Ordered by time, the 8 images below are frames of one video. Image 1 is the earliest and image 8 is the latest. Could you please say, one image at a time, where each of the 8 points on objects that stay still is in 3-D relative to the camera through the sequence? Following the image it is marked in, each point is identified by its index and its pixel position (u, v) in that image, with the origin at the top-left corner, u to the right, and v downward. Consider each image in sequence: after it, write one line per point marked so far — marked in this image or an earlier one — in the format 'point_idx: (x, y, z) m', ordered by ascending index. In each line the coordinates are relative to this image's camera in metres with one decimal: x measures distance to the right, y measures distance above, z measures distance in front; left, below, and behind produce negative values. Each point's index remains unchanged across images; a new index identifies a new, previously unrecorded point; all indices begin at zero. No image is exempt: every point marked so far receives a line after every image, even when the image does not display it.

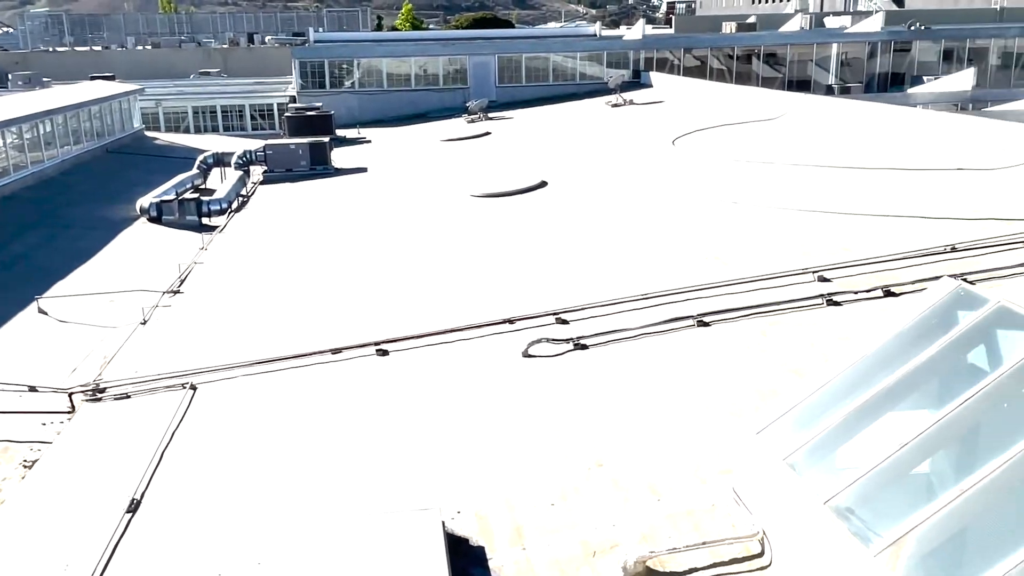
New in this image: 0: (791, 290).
0: (+3.7, 0.0, +11.5) m
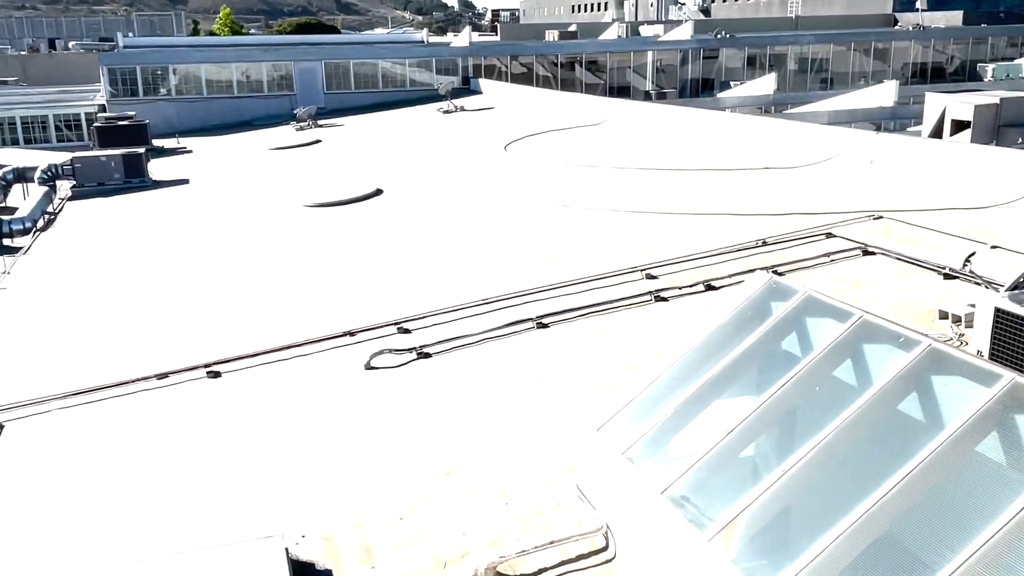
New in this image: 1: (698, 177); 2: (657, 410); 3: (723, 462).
0: (+1.5, 0.0, +11.9) m
1: (+3.9, +2.3, +18.2) m
2: (+1.2, -1.0, +6.9) m
3: (+1.4, -1.2, +5.8) m
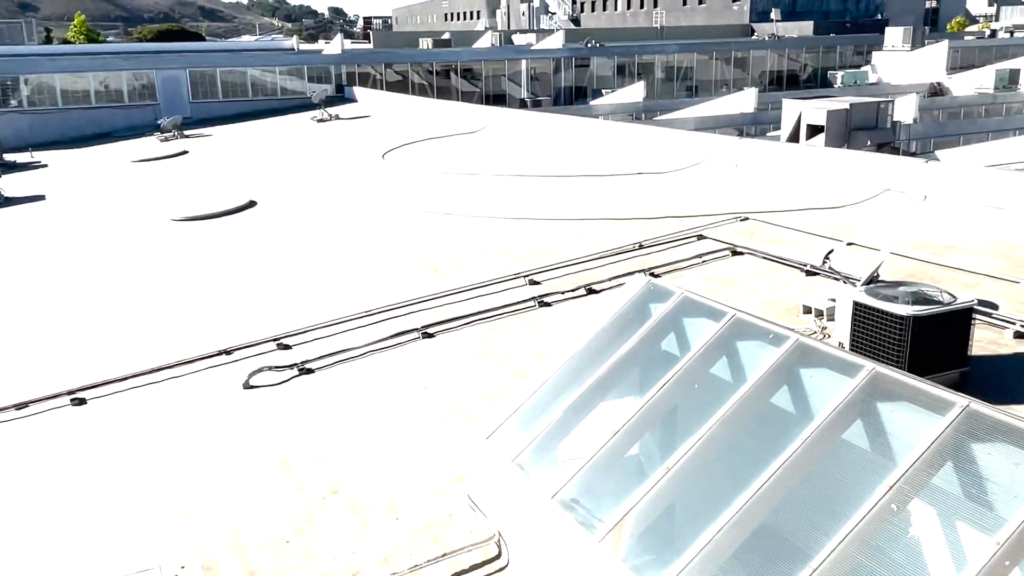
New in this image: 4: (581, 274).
0: (-0.1, -0.1, +12.0) m
1: (+1.4, +2.3, +18.6) m
2: (+0.3, -1.0, +6.9) m
3: (+0.7, -1.2, +6.0) m
4: (+1.0, +0.2, +12.6) m
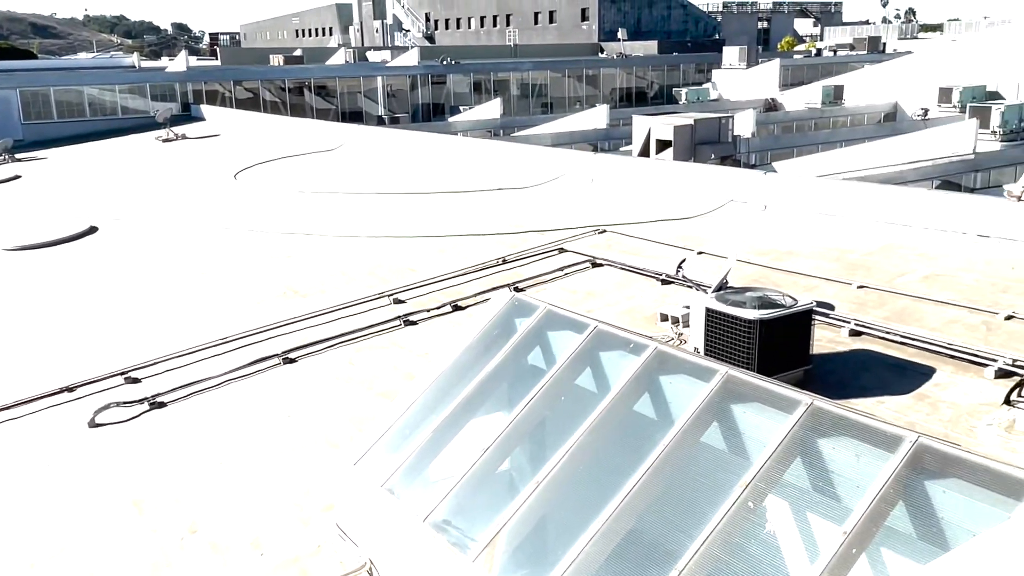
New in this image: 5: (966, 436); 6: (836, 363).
0: (-2.0, -0.4, +11.8) m
1: (-1.6, +1.9, +18.6) m
2: (-0.8, -1.2, +6.8) m
3: (-0.2, -1.3, +6.0) m
4: (-1.0, 0.0, +12.6) m
5: (+3.8, -1.2, +7.3) m
6: (+3.3, -0.8, +8.9) m
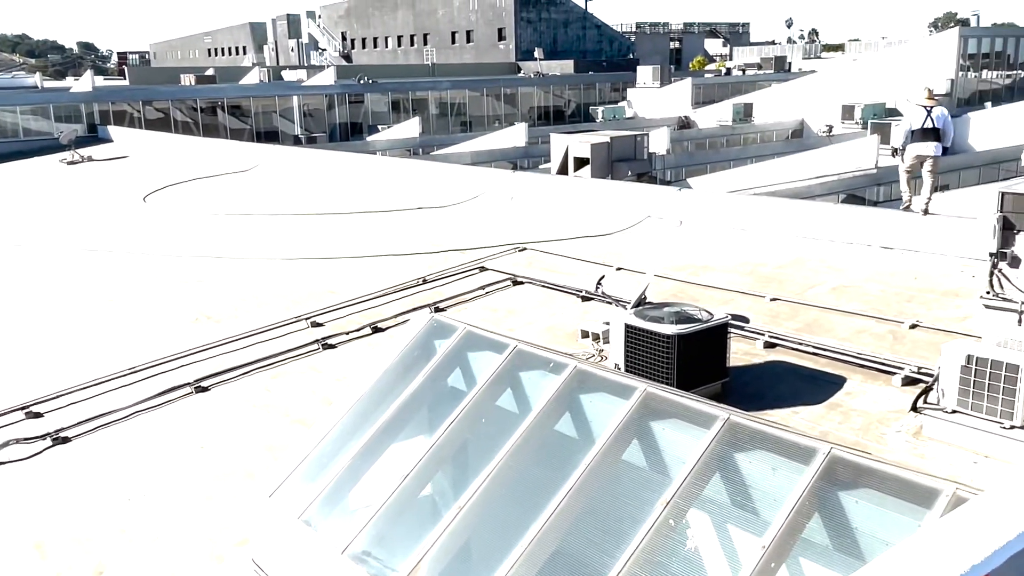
0: (-3.0, -0.7, +11.5) m
1: (-3.3, +1.4, +18.3) m
2: (-1.4, -1.4, +6.7) m
3: (-0.7, -1.5, +5.8) m
4: (-2.1, -0.4, +12.4) m
5: (+3.2, -1.3, +7.5) m
6: (+2.5, -0.9, +9.1) m
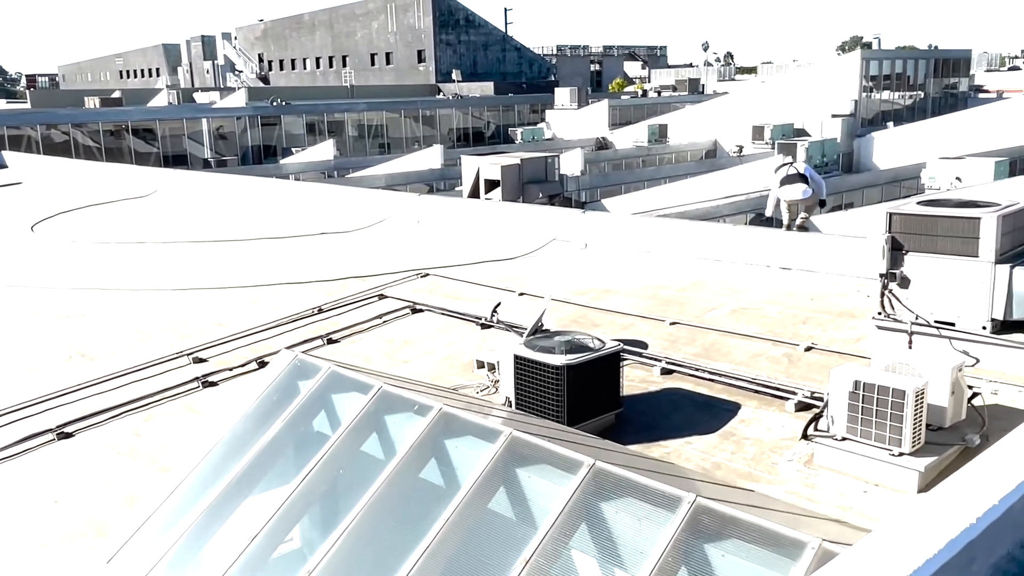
0: (-4.3, -1.1, +10.8) m
1: (-5.3, +0.8, +17.6) m
2: (-2.3, -1.6, +6.1) m
3: (-1.6, -1.7, +5.3) m
4: (-3.5, -0.8, +11.7) m
5: (+2.2, -1.6, +7.3) m
6: (+1.4, -1.2, +8.8) m
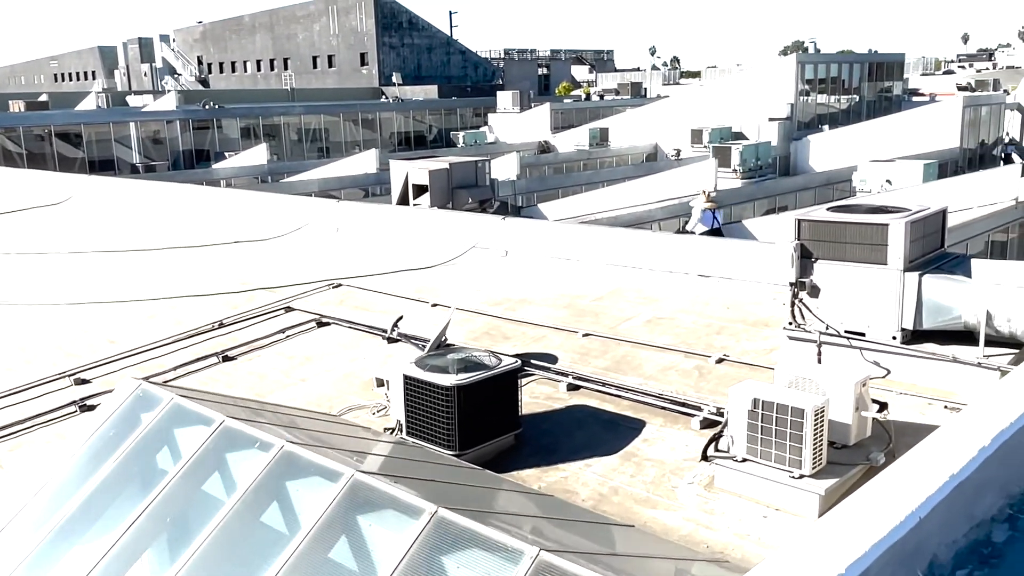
0: (-5.5, -1.3, +10.0) m
1: (-6.8, +0.6, +16.8) m
2: (-3.2, -1.8, +5.4) m
3: (-2.4, -1.9, +4.6) m
4: (-4.7, -1.0, +11.0) m
5: (+1.2, -1.7, +6.9) m
6: (+0.4, -1.3, +8.4) m
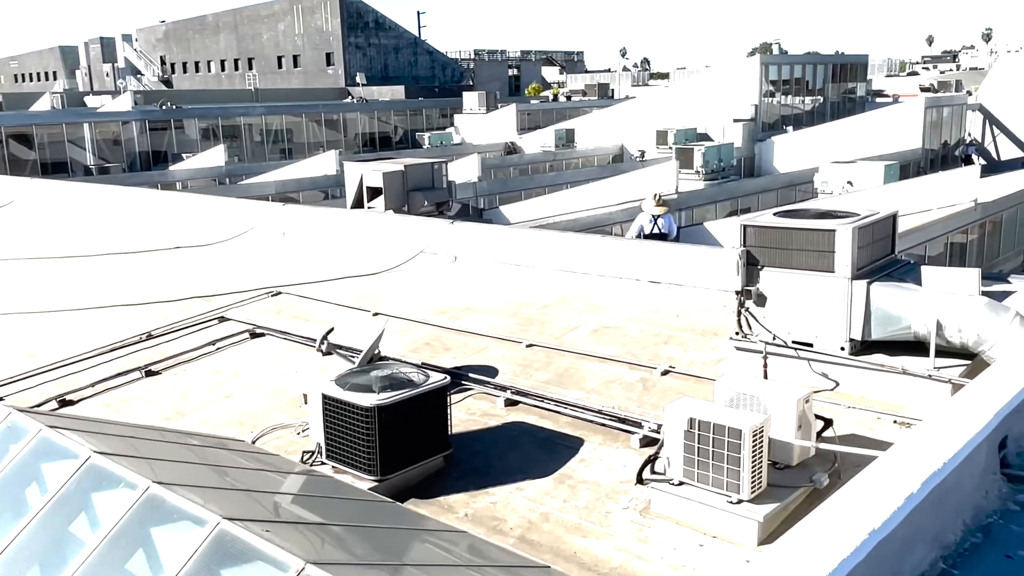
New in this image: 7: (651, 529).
0: (-6.1, -1.5, +9.3) m
1: (-7.7, +0.4, +16.1) m
2: (-3.7, -1.9, +4.8) m
3: (-2.9, -2.0, +4.1) m
4: (-5.4, -1.1, +10.3) m
5: (+0.6, -1.8, +6.4) m
6: (-0.3, -1.4, +7.9) m
7: (+1.0, -1.7, +6.3) m
